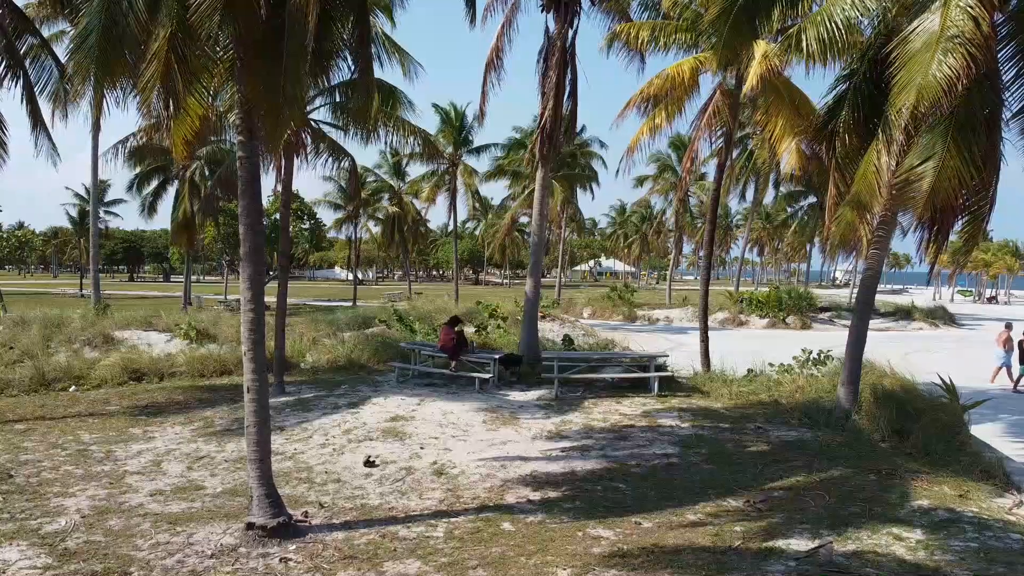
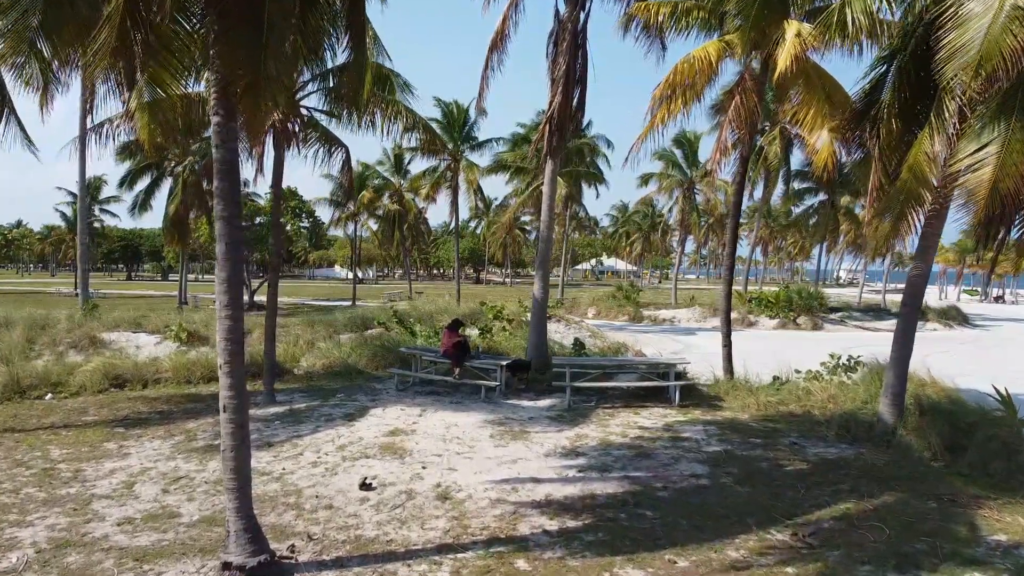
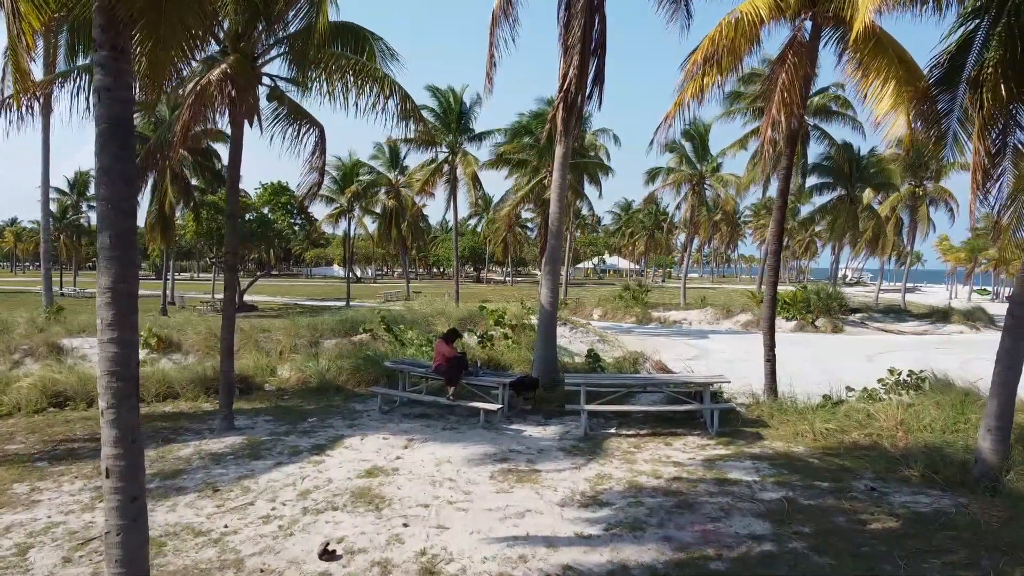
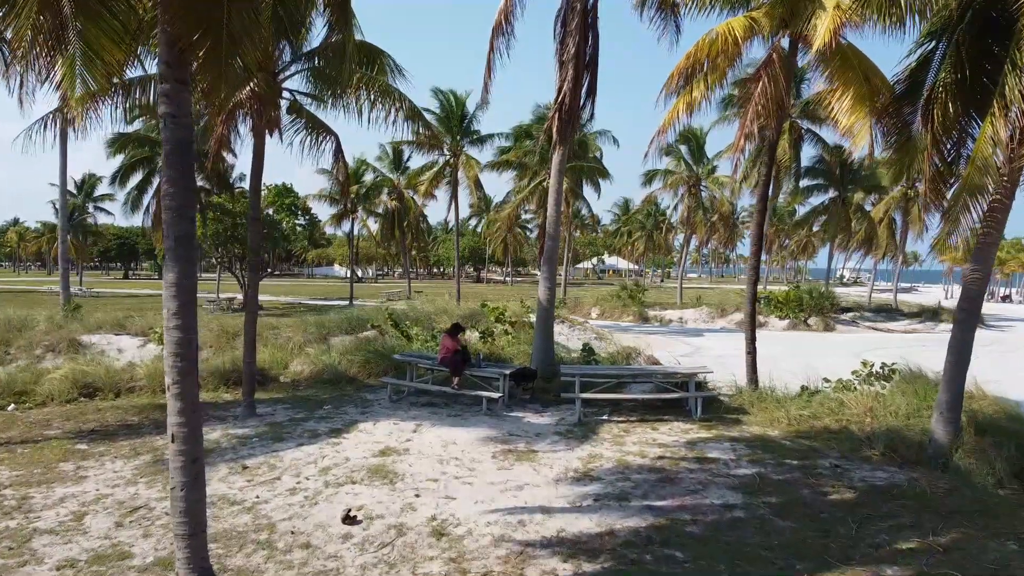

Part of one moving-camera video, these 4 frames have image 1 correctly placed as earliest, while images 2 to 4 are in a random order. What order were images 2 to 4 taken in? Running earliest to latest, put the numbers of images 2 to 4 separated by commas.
2, 4, 3
